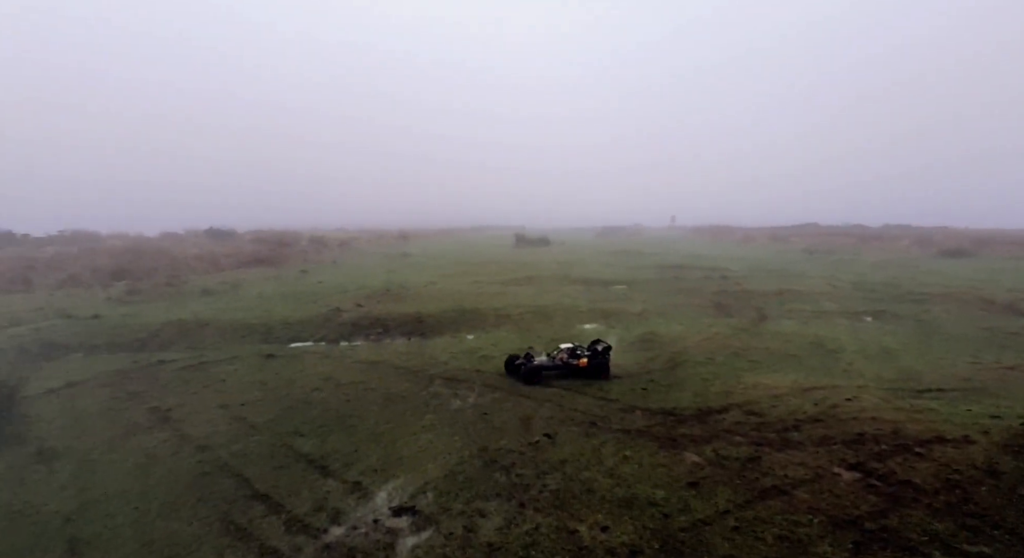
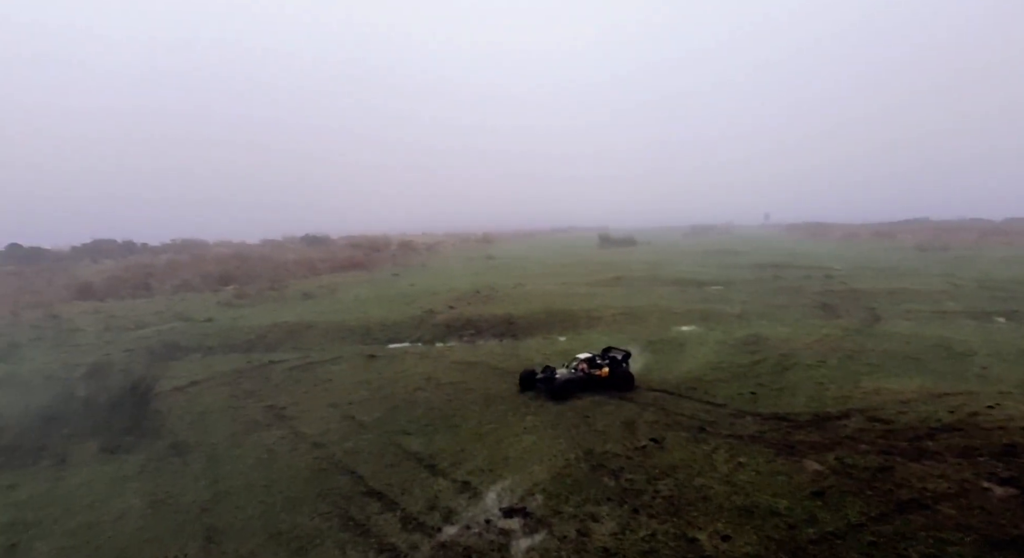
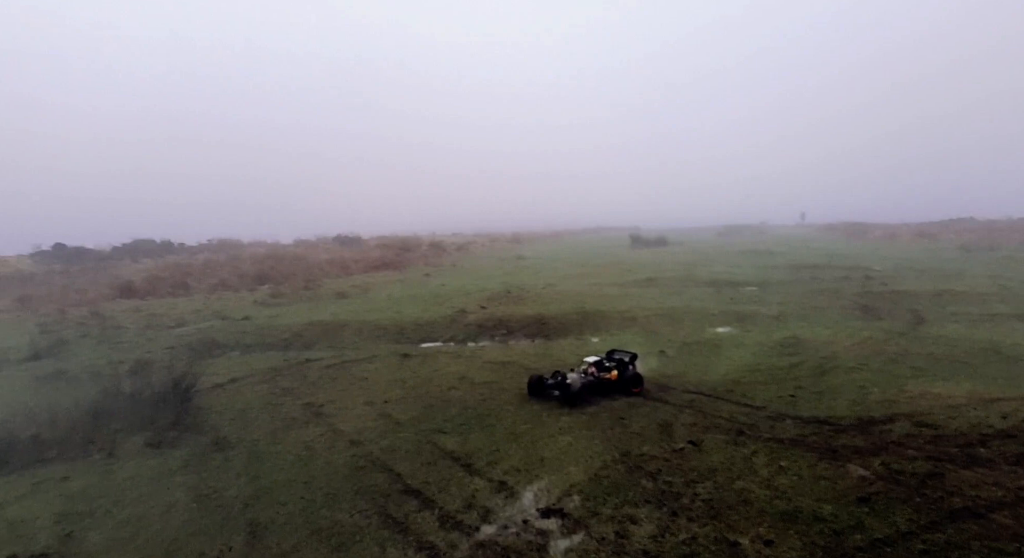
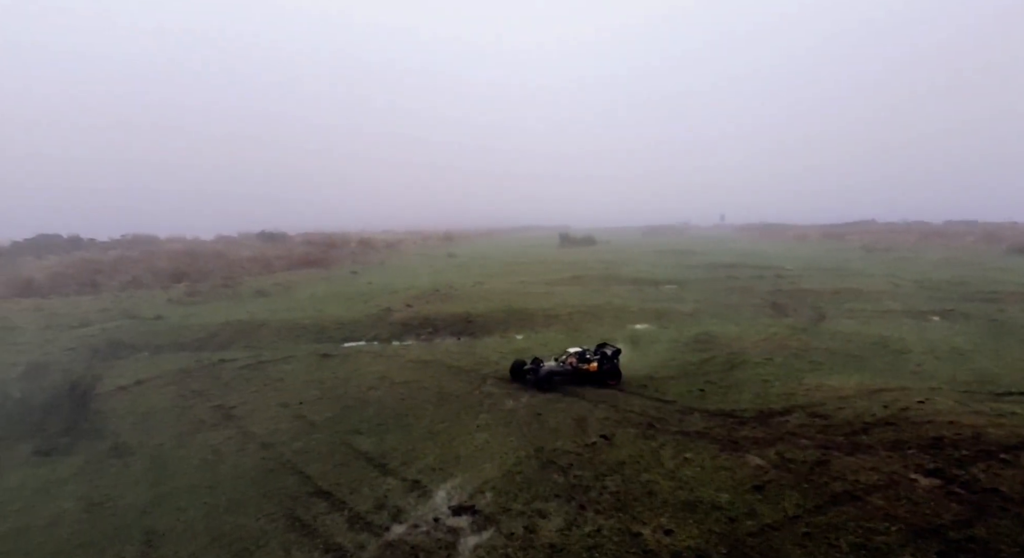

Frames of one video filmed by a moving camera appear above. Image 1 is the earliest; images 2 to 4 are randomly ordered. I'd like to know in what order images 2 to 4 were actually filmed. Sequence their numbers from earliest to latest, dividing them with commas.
4, 2, 3
